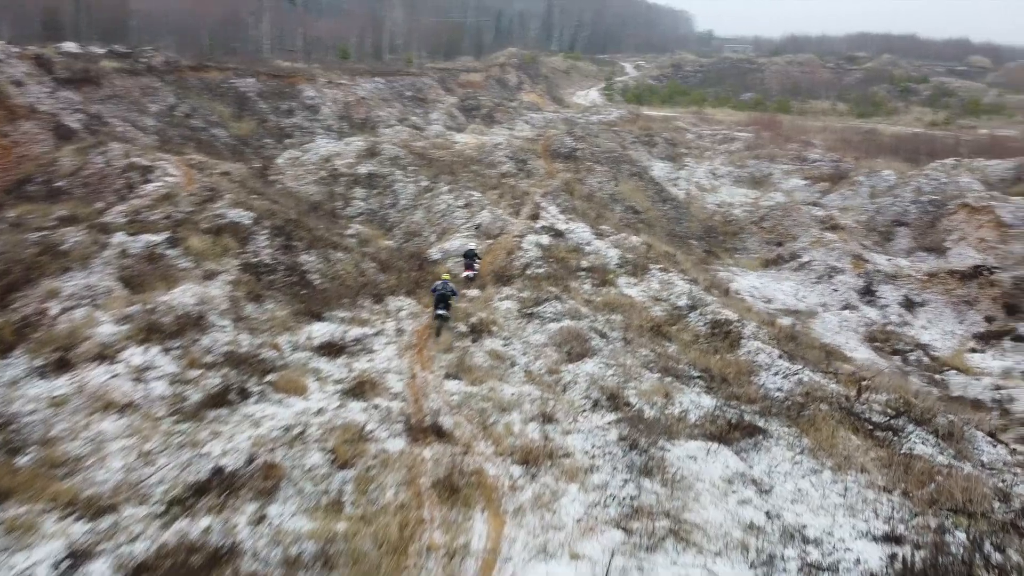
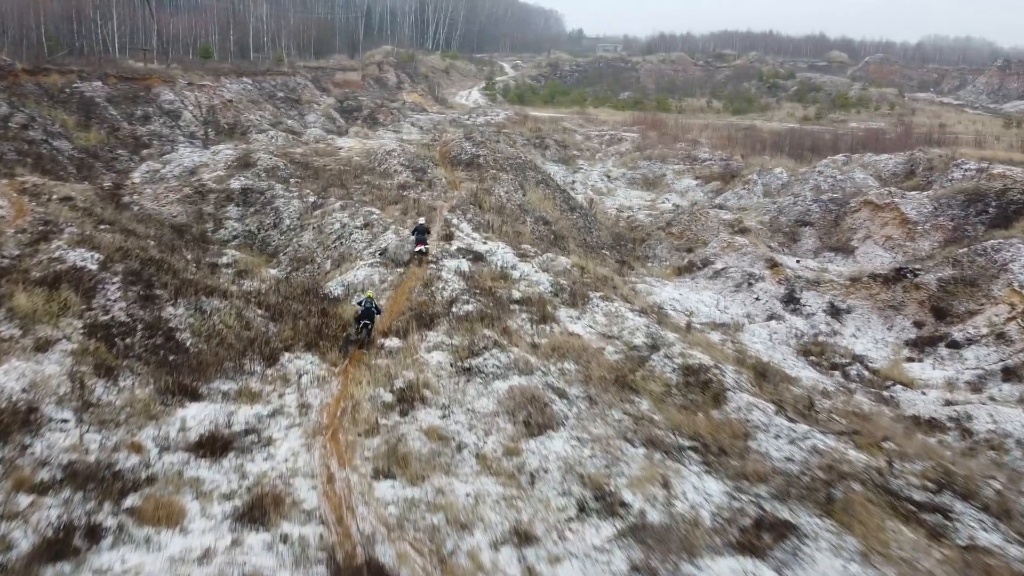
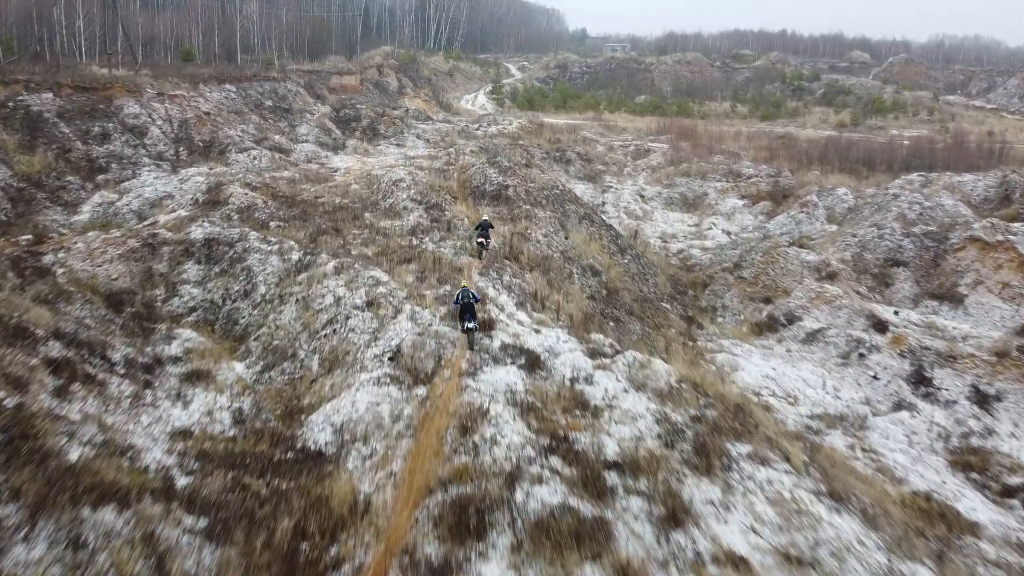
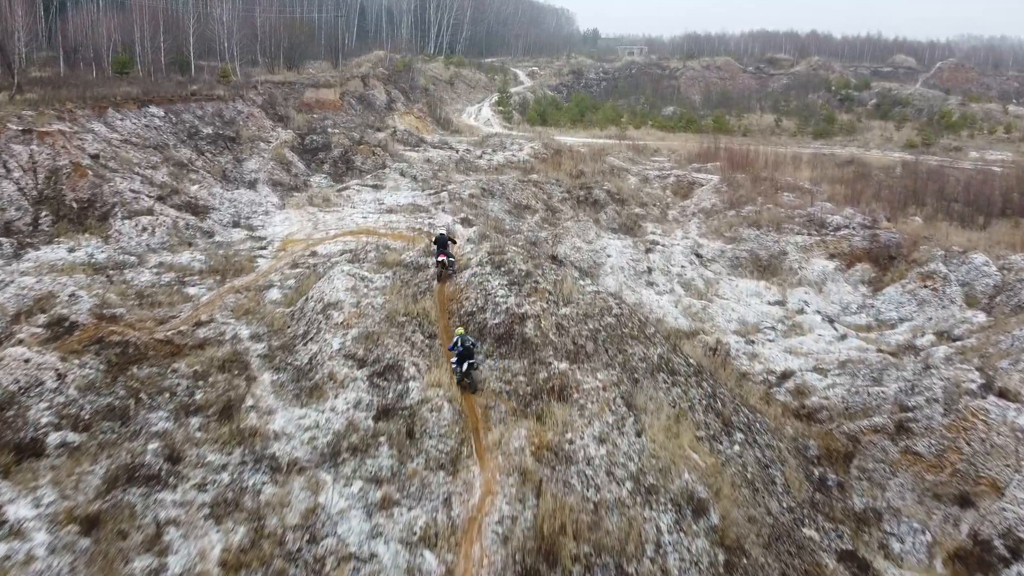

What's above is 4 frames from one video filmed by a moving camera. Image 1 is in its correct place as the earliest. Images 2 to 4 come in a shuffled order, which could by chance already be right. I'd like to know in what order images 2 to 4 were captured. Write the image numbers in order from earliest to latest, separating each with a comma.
2, 3, 4
